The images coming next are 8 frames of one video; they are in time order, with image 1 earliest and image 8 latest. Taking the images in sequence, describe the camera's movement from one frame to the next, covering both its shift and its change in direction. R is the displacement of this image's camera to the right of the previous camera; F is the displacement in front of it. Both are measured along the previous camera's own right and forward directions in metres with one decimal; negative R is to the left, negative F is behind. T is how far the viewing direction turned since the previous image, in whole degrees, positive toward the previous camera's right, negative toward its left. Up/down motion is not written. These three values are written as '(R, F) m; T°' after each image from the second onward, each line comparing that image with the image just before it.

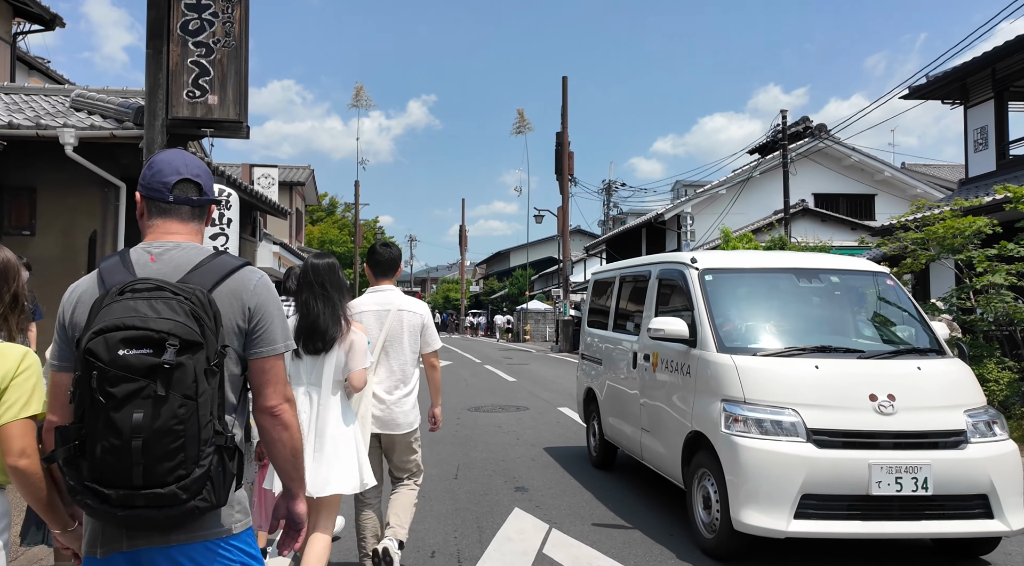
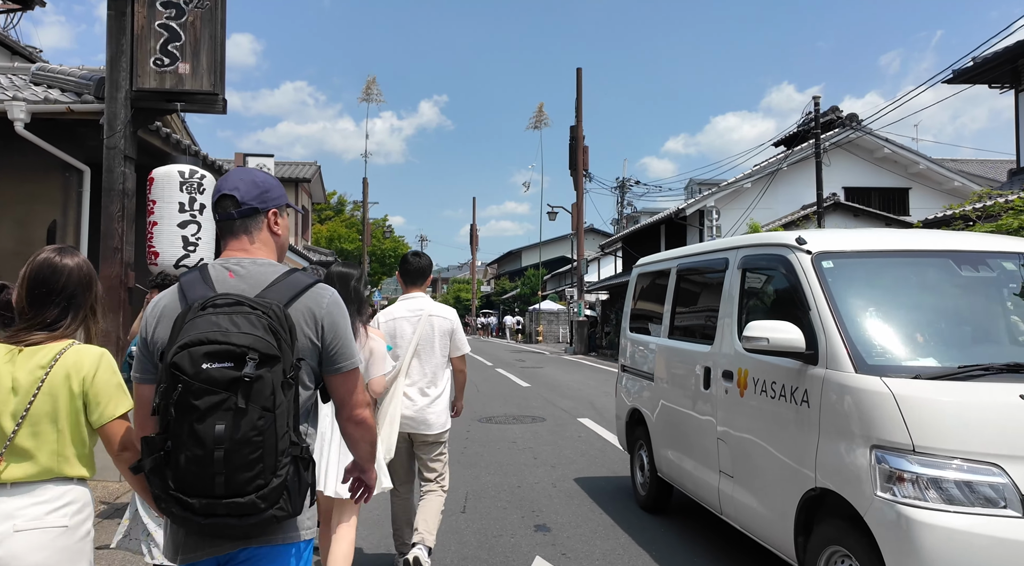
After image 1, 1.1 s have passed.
(-0.1, +1.0) m; -1°
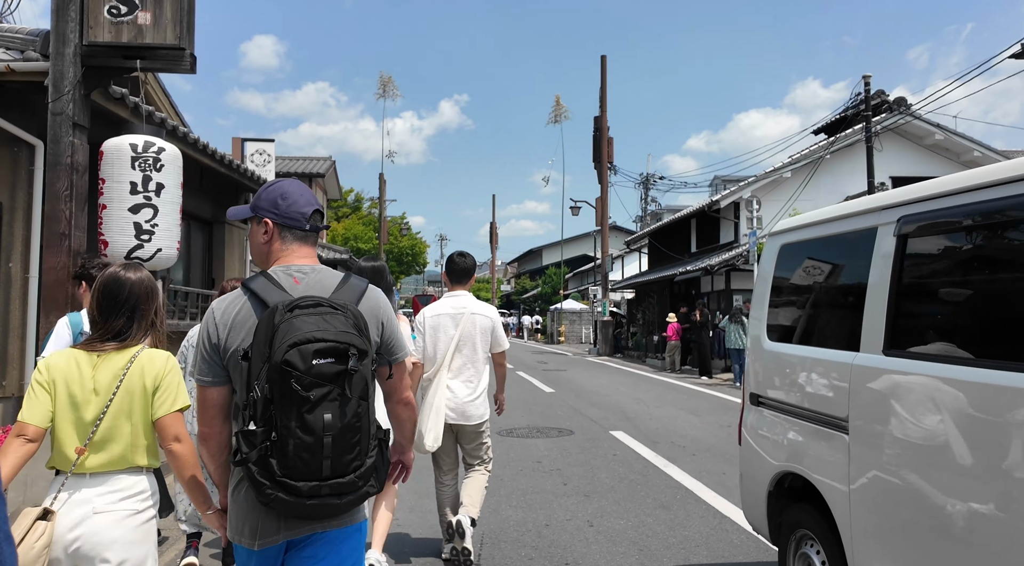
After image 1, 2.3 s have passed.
(0.0, +1.1) m; -2°
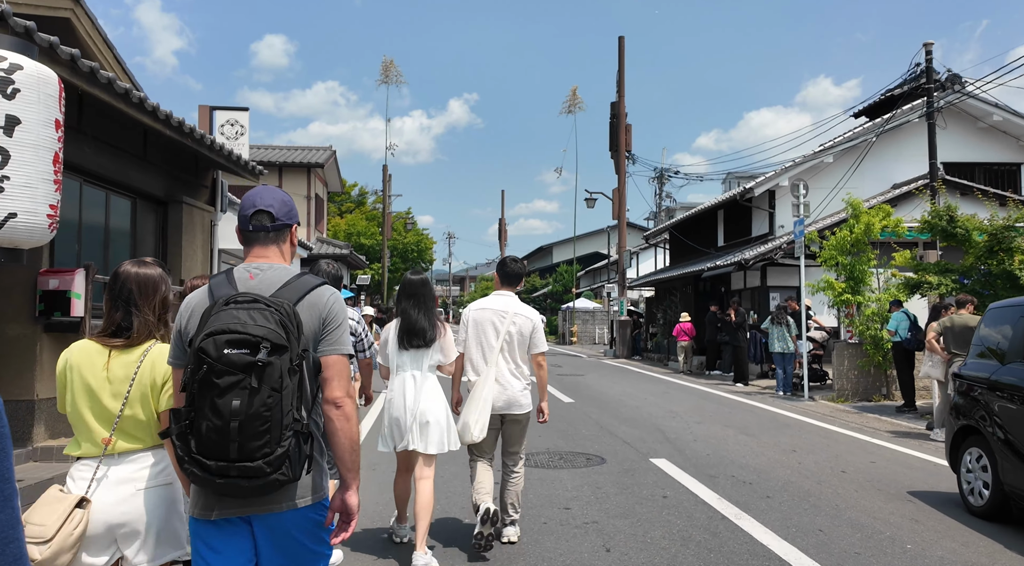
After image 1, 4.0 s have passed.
(-0.1, +1.7) m; -1°
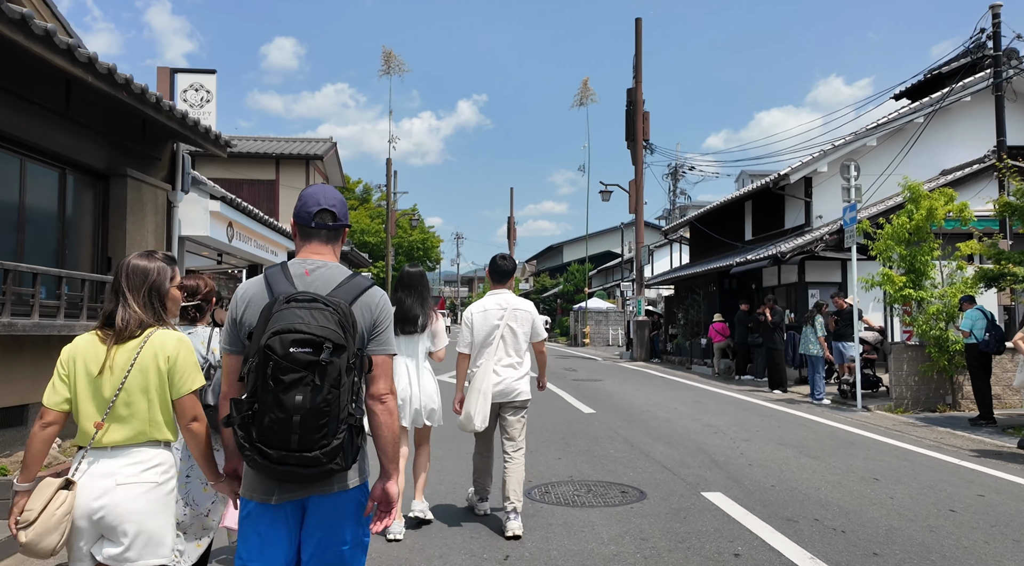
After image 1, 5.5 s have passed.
(0.0, +1.5) m; -1°
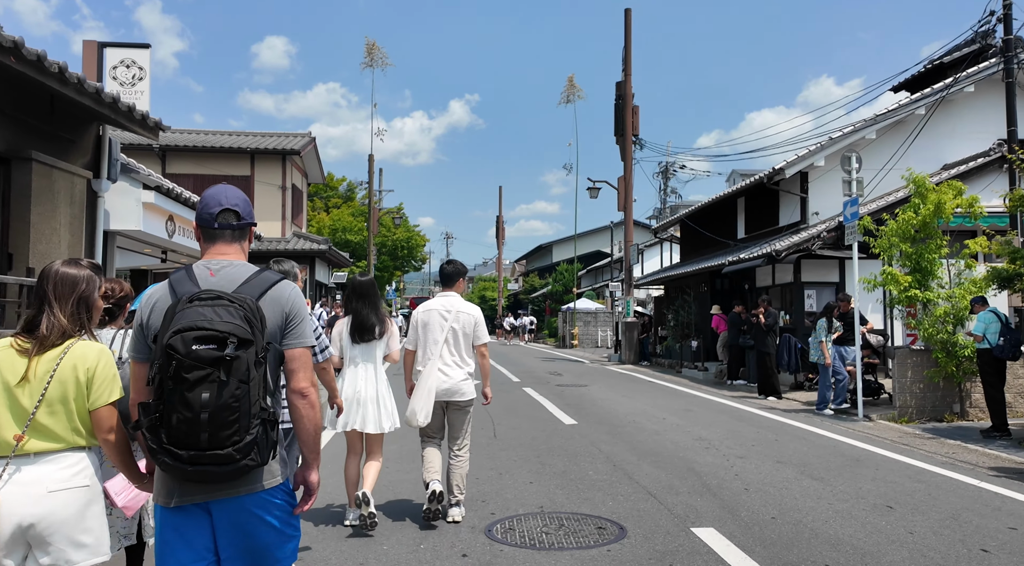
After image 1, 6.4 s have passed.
(+0.2, +0.8) m; +1°
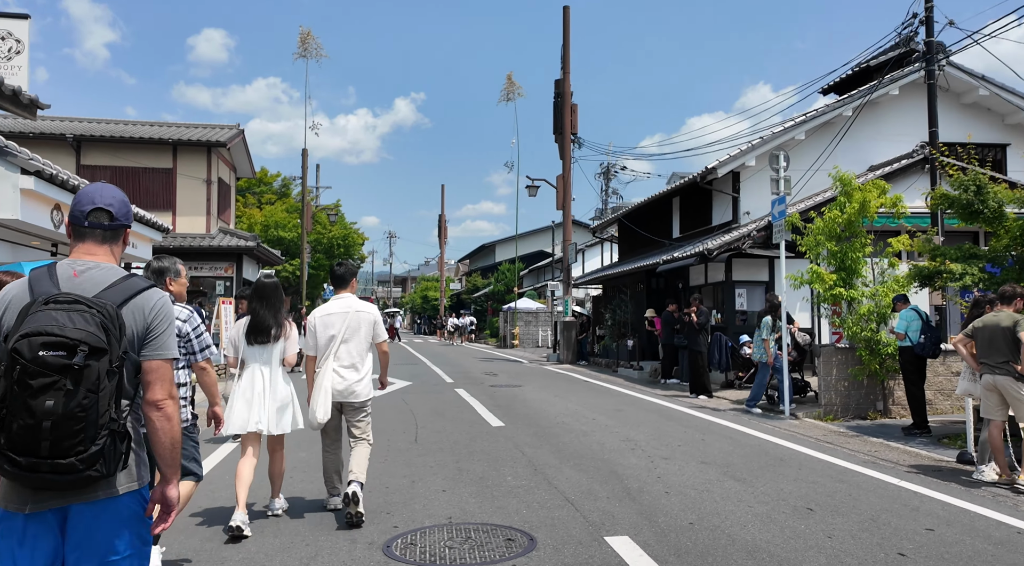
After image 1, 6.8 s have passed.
(+0.3, +0.3) m; +4°
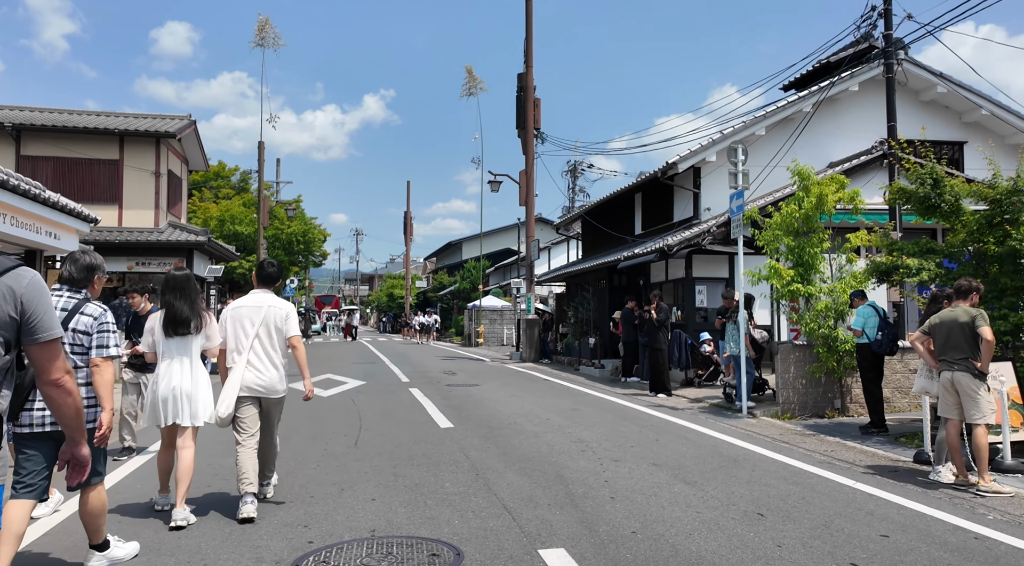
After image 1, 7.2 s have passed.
(+0.2, +0.4) m; +2°
